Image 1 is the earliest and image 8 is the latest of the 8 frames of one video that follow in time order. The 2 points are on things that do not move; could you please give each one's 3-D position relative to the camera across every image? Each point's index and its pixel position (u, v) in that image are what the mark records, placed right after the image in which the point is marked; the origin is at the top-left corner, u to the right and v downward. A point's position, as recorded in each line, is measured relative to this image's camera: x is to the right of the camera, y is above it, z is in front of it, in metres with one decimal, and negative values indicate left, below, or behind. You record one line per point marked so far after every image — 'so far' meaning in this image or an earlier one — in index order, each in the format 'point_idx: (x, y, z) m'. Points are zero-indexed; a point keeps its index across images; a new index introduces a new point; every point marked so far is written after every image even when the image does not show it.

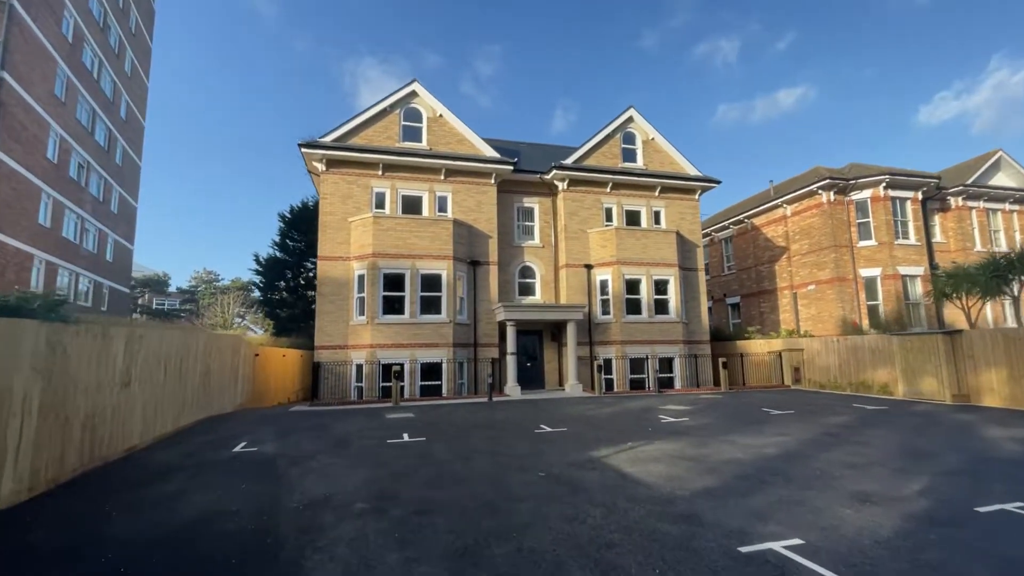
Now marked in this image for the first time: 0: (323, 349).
0: (-7.3, -2.3, +18.4) m
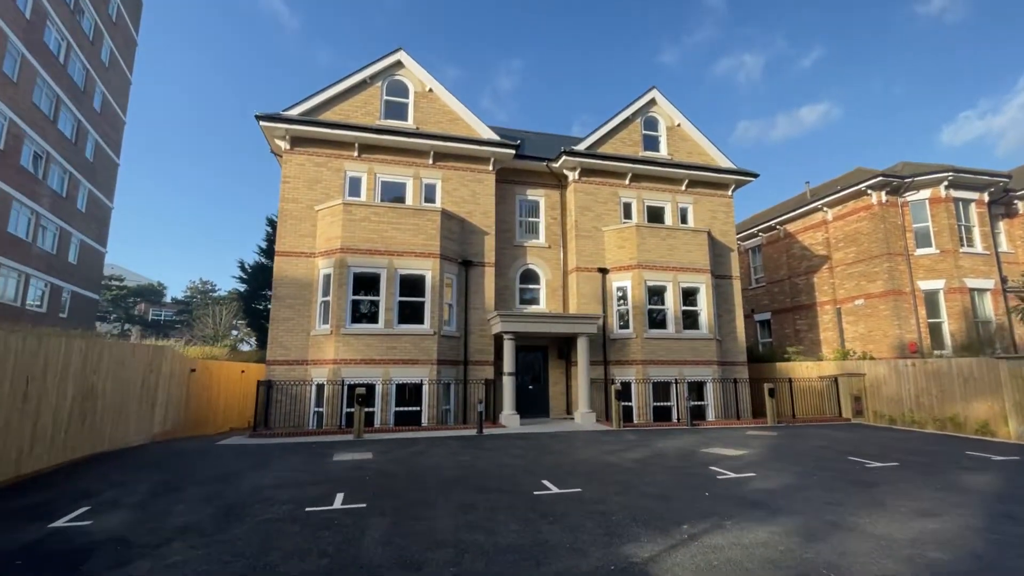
0: (-7.4, -2.4, +15.0) m
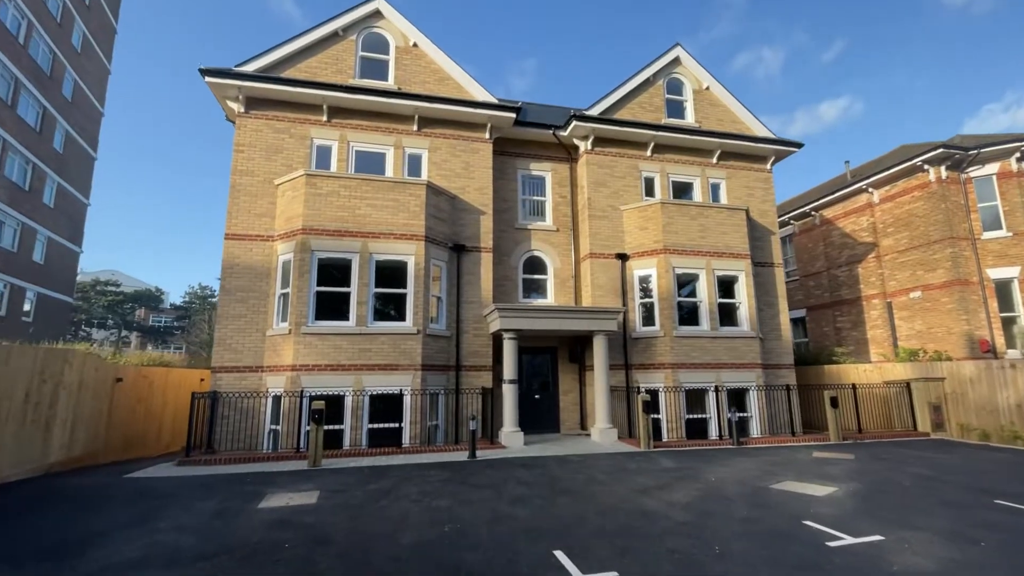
0: (-7.3, -2.1, +12.2) m
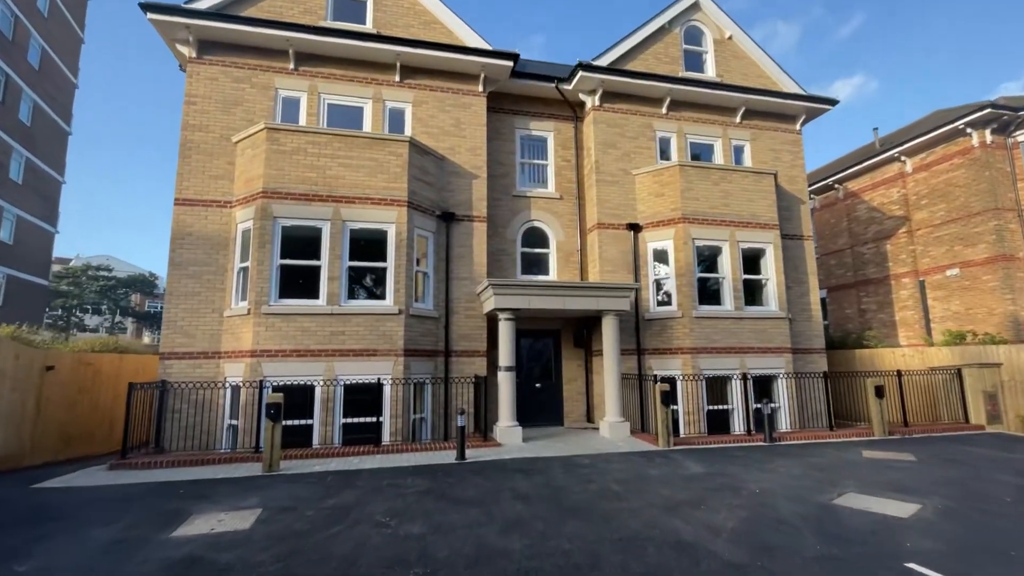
0: (-7.4, -1.5, +10.5) m
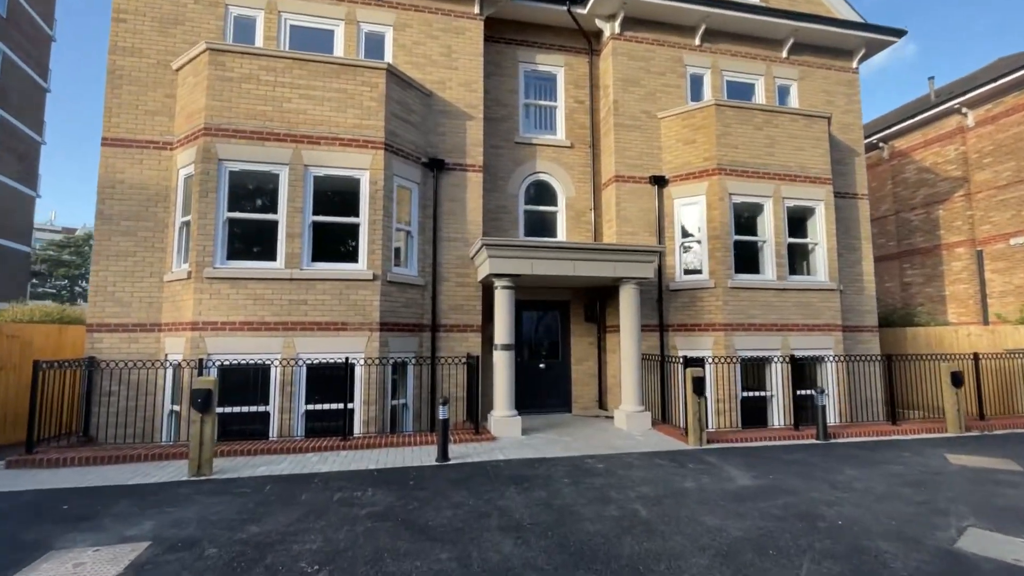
0: (-7.4, -0.8, +8.8) m
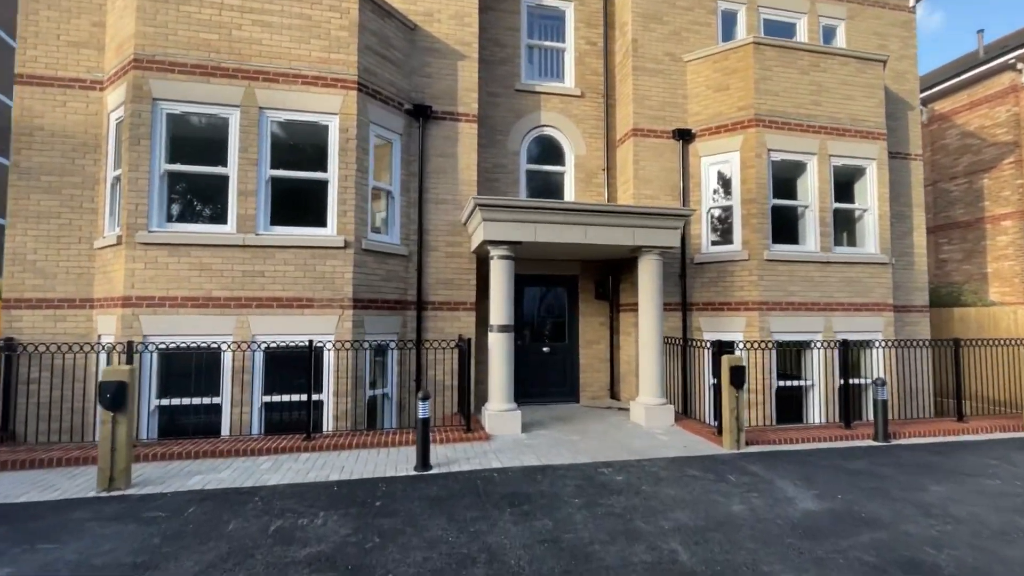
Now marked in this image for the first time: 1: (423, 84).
0: (-7.5, -0.3, +7.4) m
1: (-1.6, +3.7, +8.7) m
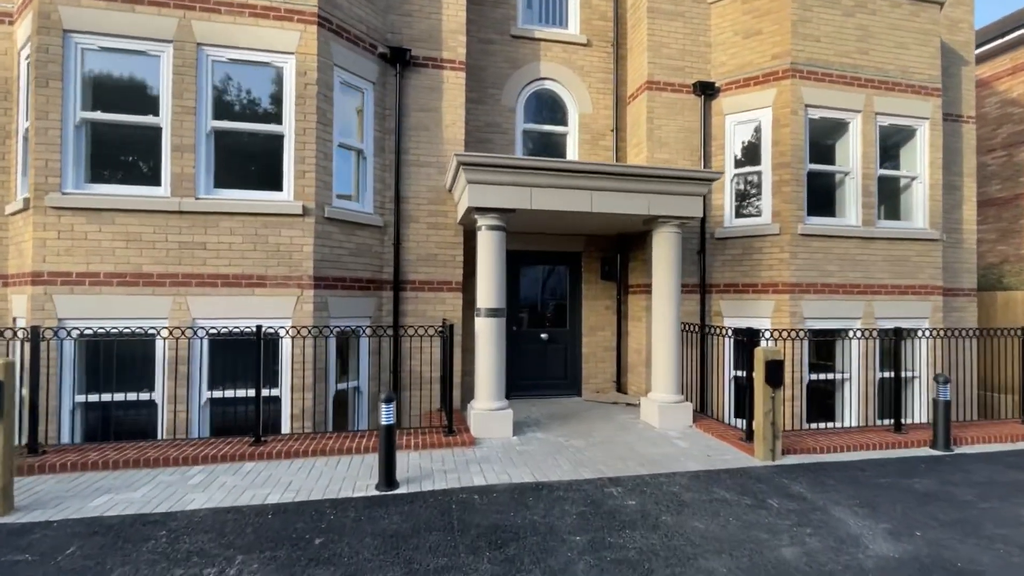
0: (-7.6, 0.0, +6.2) m
1: (-1.7, +4.1, +7.4) m
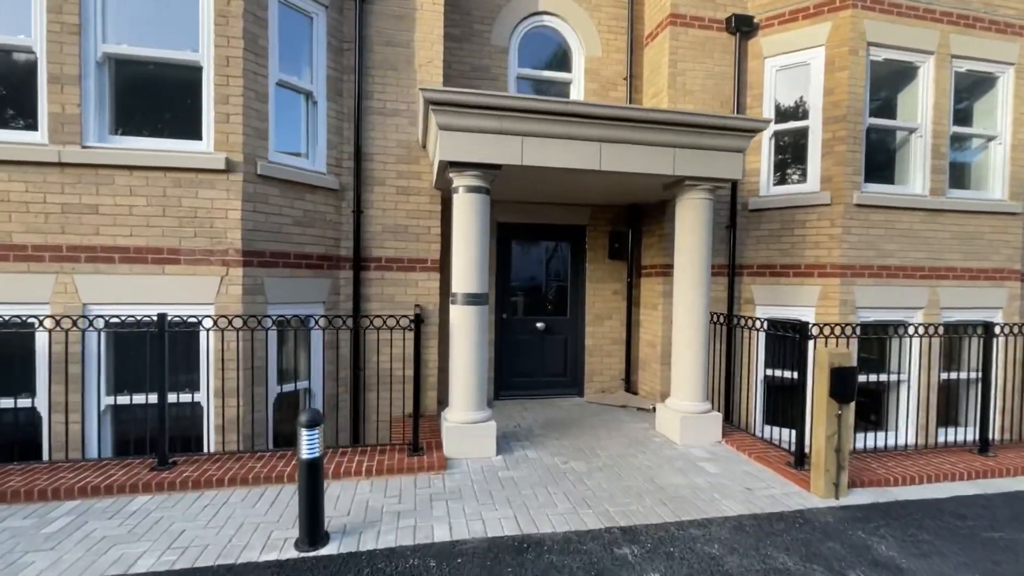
0: (-7.7, +0.3, +4.9) m
1: (-1.8, +4.3, +5.8) m
